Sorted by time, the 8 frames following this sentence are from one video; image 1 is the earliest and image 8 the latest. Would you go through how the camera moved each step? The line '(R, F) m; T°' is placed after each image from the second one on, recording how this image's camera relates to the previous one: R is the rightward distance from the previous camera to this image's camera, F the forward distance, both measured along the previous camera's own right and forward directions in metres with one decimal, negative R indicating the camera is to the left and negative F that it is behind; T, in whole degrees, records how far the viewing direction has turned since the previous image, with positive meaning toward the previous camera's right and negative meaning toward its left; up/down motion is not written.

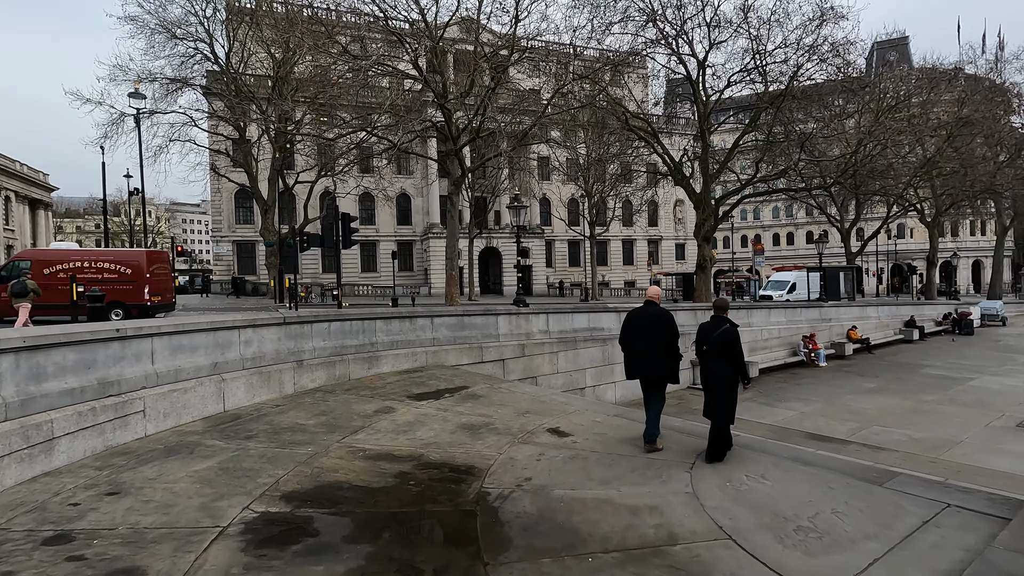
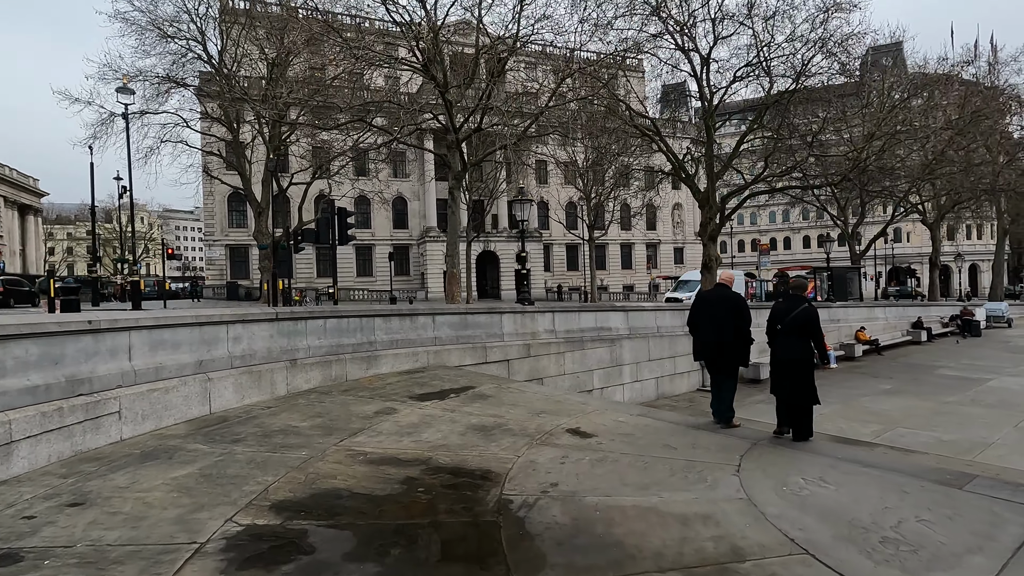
(-0.2, +0.4) m; +1°
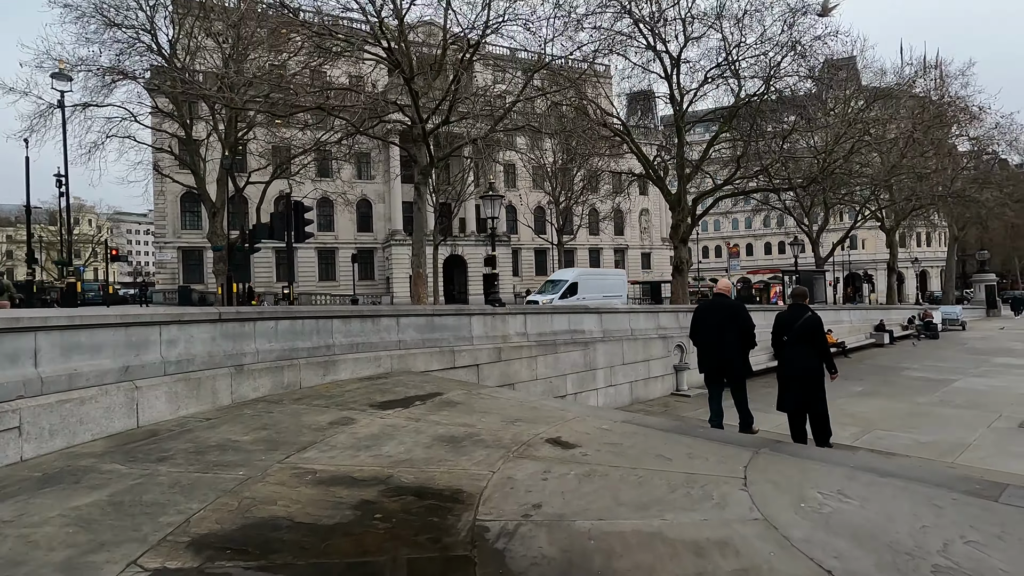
(0.0, +0.5) m; +3°
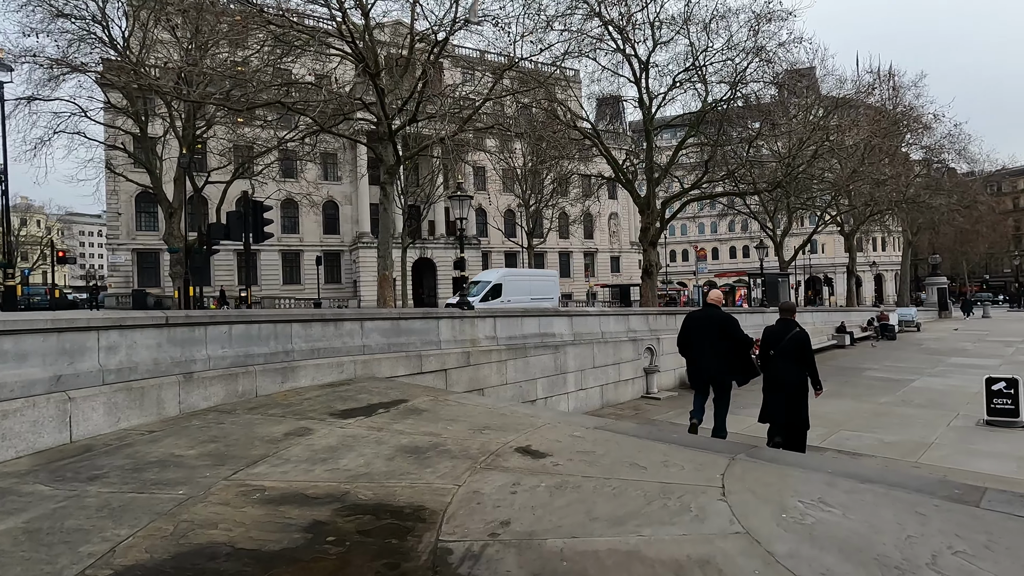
(0.0, +0.2) m; +3°
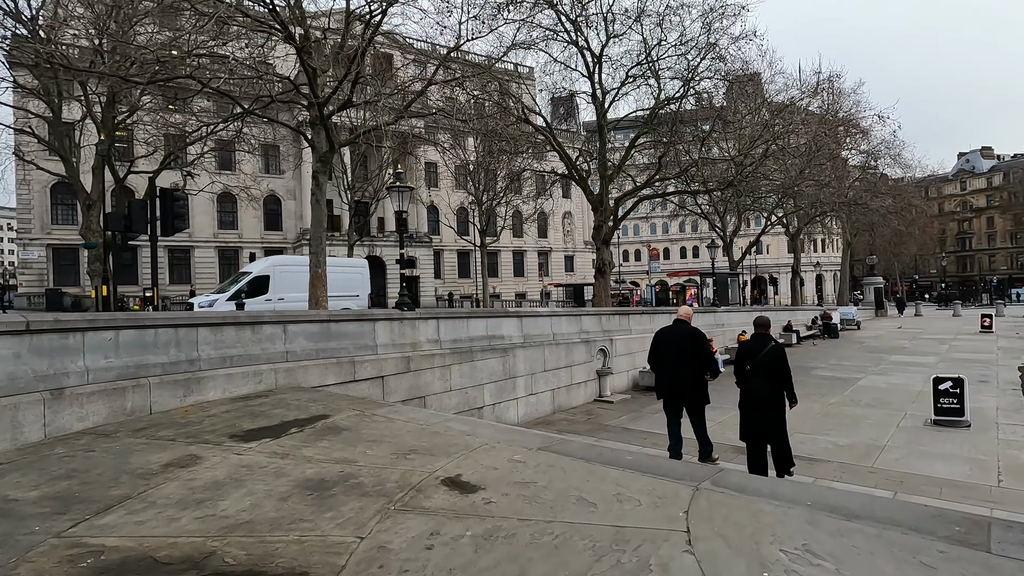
(+0.2, +0.6) m; +5°
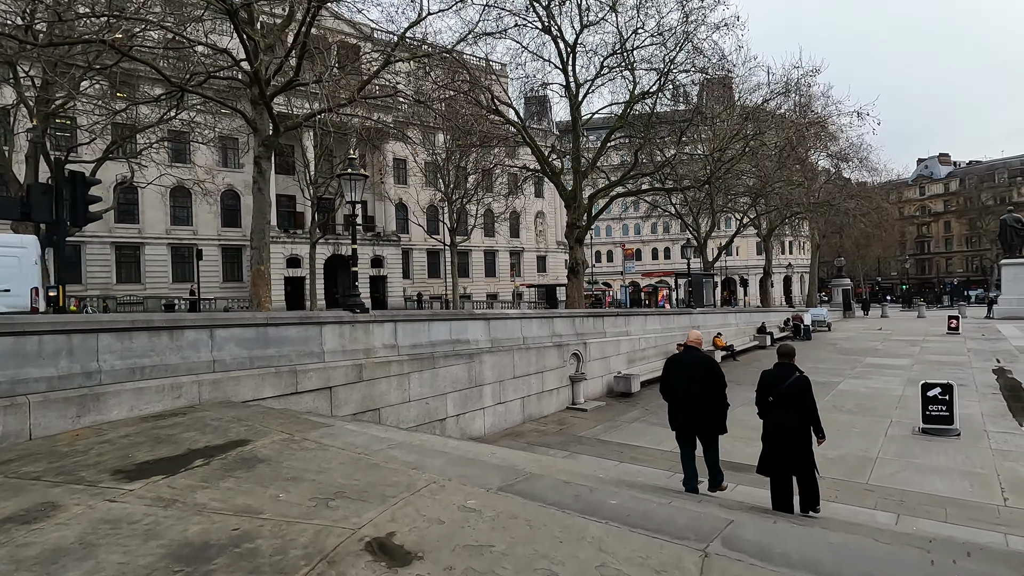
(+0.1, +0.8) m; +3°
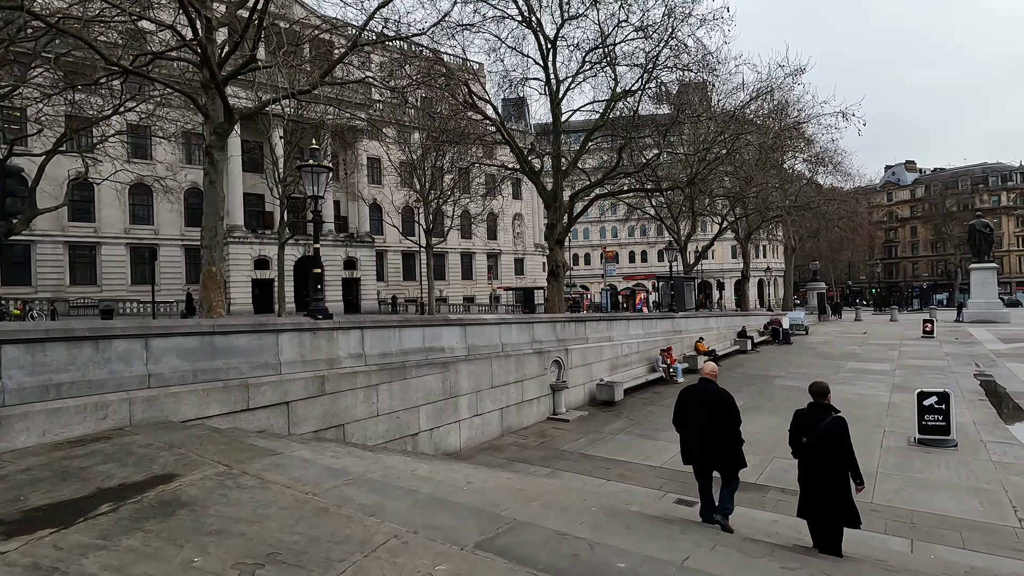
(0.0, +0.6) m; +2°
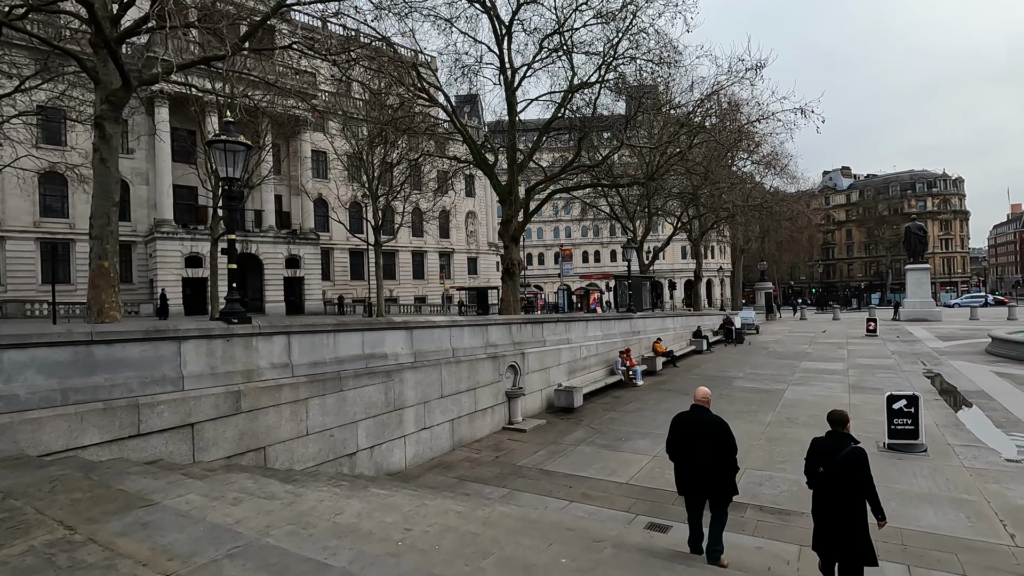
(0.0, +0.8) m; +5°
